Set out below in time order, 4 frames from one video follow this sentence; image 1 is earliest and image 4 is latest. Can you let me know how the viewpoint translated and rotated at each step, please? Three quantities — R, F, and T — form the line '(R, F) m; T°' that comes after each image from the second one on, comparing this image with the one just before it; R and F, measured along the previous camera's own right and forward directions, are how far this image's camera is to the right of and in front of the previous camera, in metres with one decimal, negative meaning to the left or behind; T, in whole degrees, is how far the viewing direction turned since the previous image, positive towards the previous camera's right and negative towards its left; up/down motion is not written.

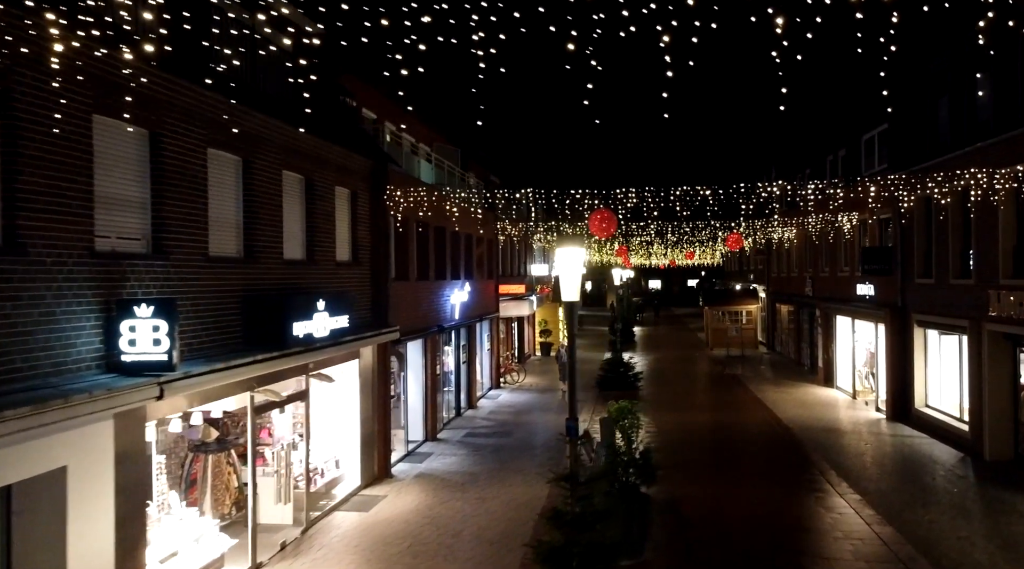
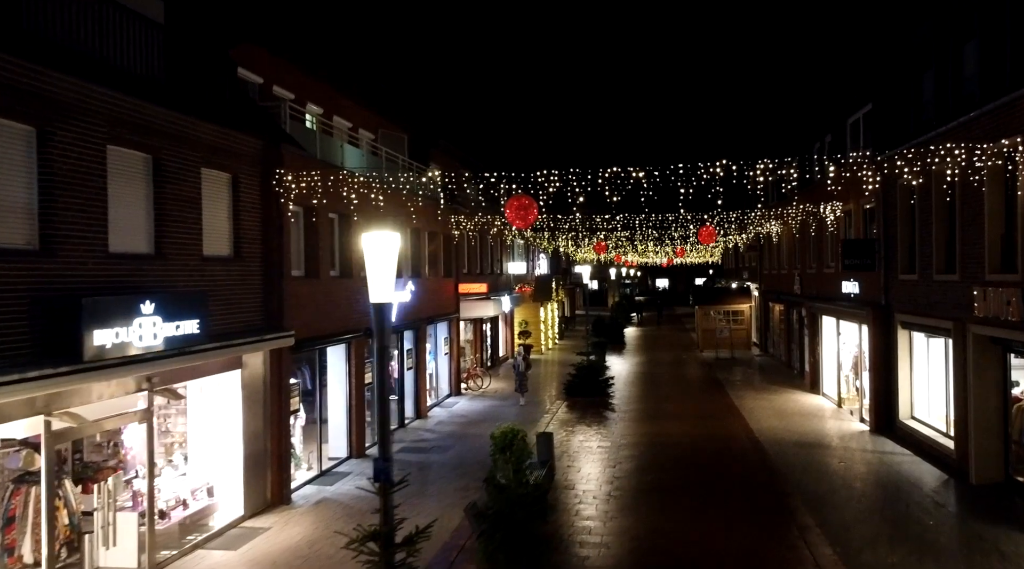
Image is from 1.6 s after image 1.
(+1.6, +1.8) m; -1°
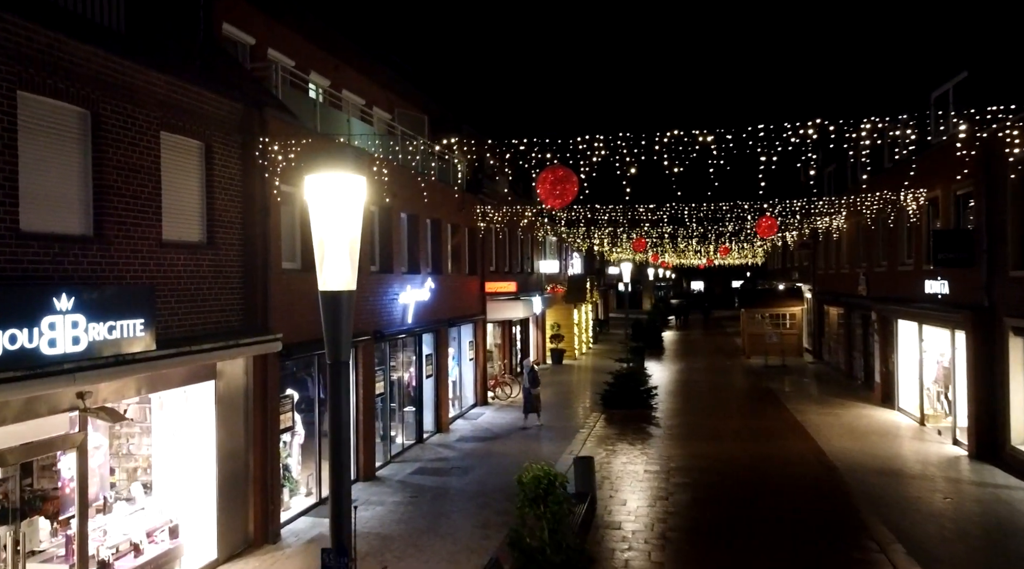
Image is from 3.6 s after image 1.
(0.0, +2.2) m; -2°
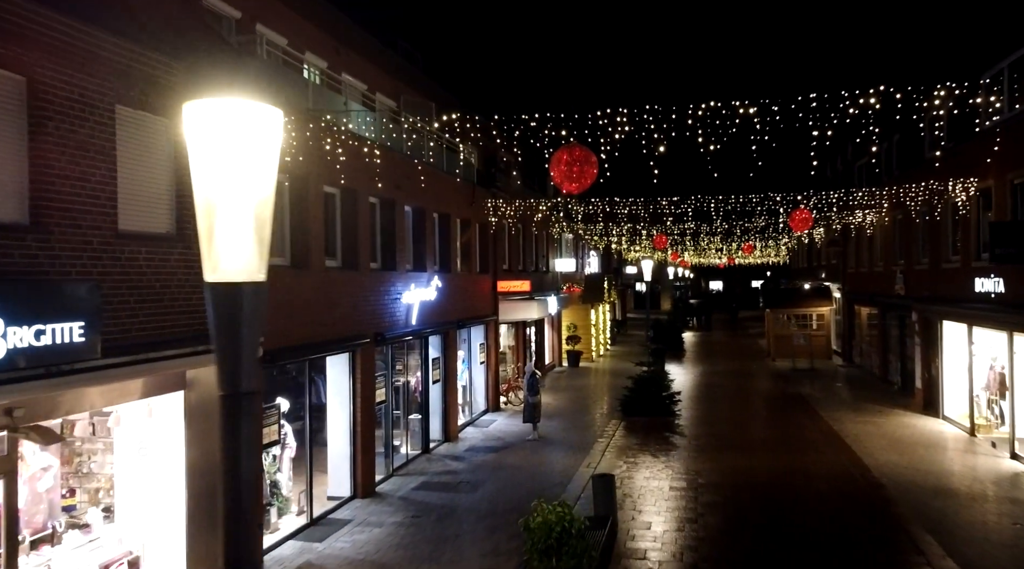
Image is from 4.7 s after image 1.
(+0.1, +1.2) m; -1°
